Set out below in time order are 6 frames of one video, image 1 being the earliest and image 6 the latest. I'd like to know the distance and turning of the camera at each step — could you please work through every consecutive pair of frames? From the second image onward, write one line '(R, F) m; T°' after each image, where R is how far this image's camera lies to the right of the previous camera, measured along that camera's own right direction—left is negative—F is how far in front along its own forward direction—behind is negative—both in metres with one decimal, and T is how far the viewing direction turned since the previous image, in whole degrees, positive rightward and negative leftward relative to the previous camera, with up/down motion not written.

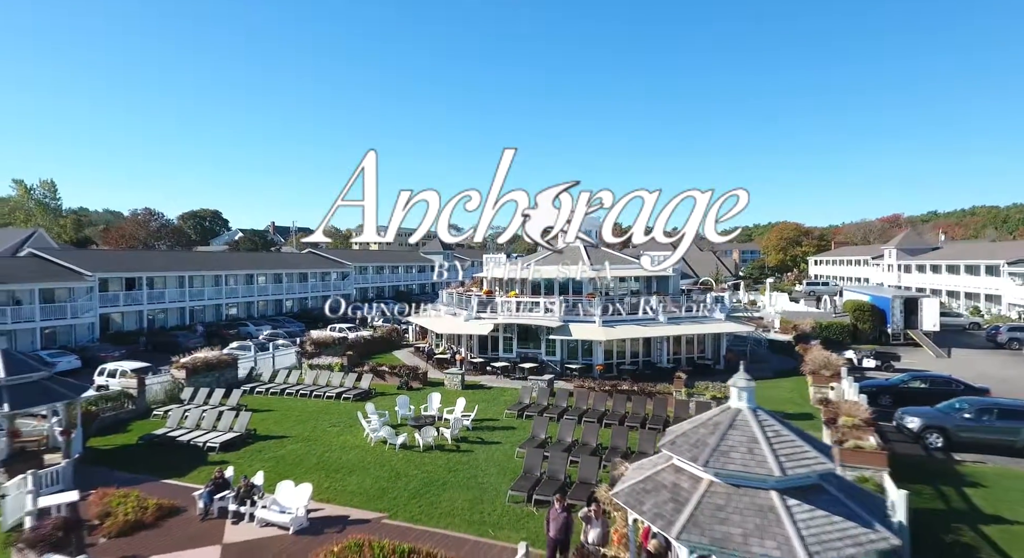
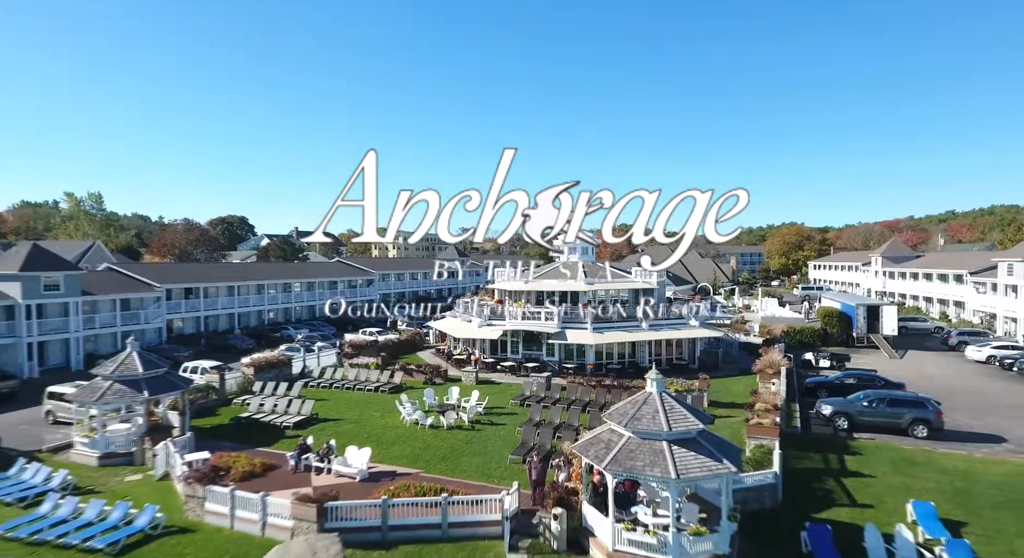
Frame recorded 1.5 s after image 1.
(+0.5, -5.4) m; -1°
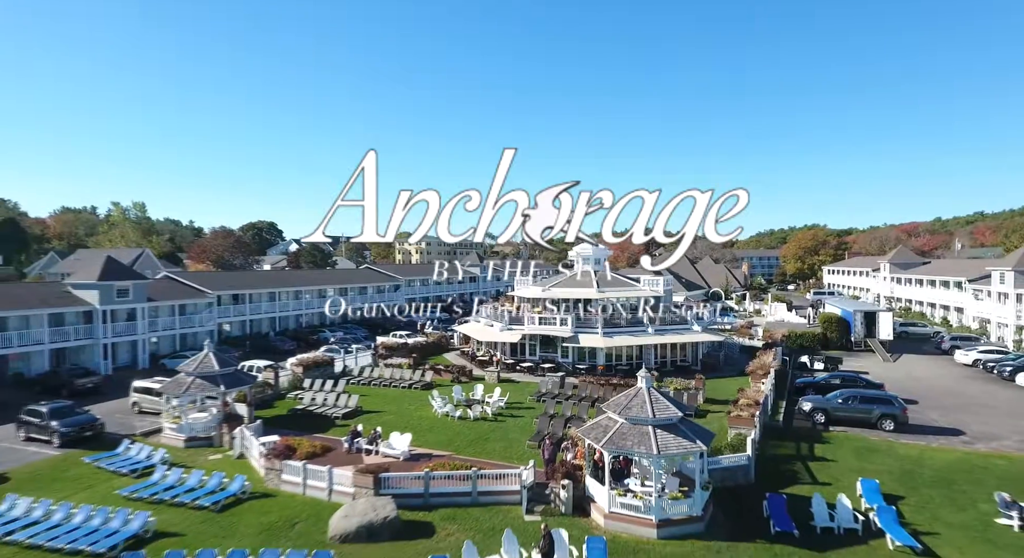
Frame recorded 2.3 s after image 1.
(+0.1, -3.6) m; -2°
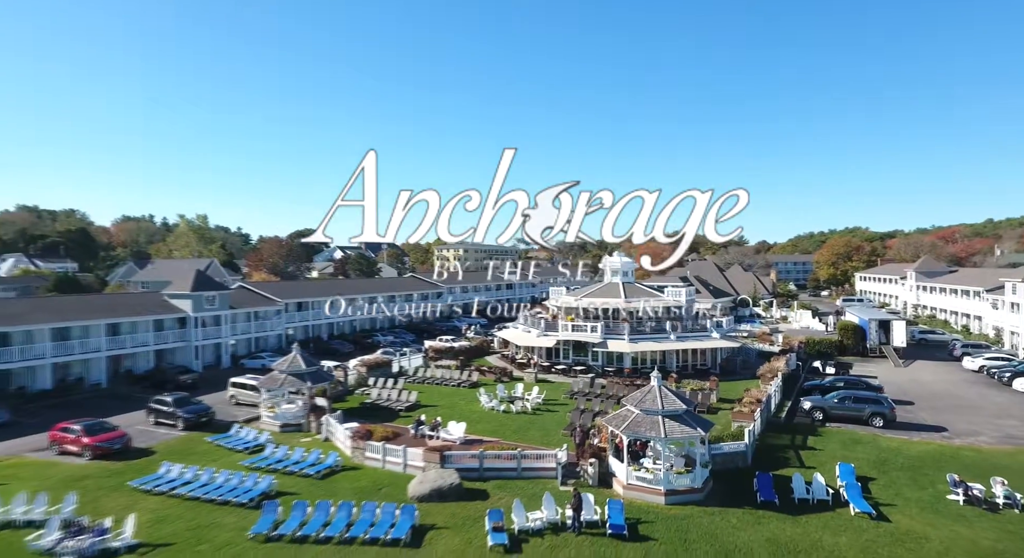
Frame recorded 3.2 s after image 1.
(-0.1, -4.6) m; -3°
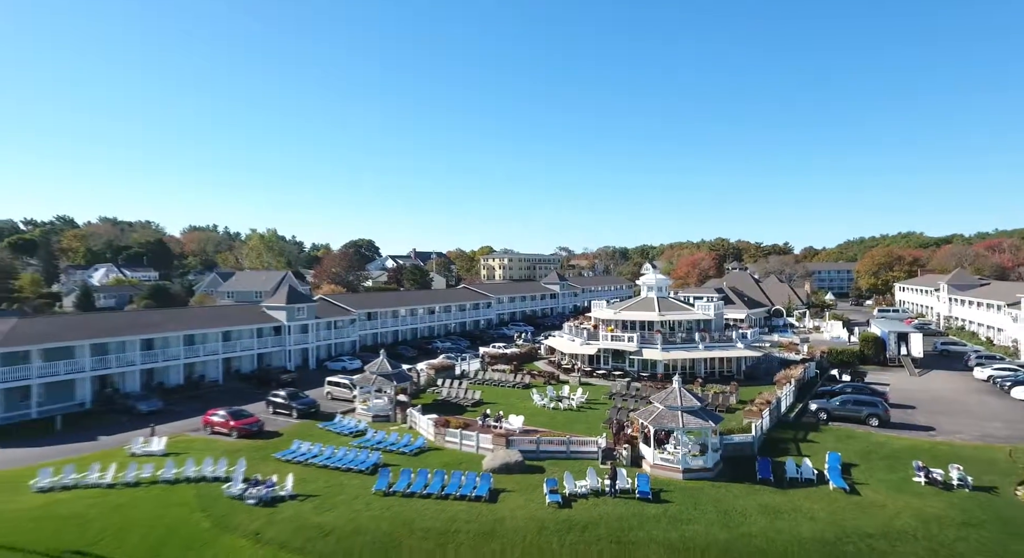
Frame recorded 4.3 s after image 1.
(-0.4, -6.3) m; -4°
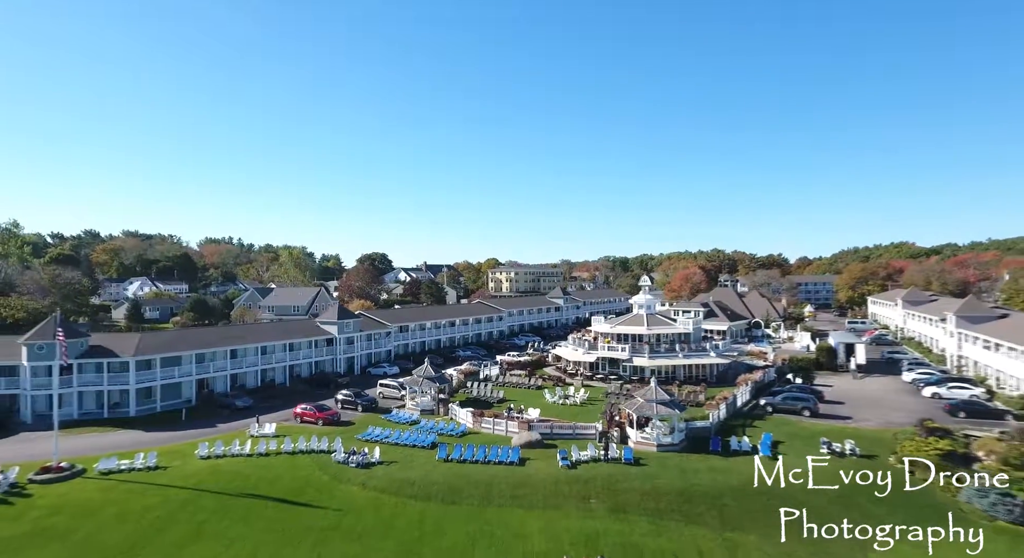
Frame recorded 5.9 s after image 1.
(-1.3, -10.3) m; 0°
